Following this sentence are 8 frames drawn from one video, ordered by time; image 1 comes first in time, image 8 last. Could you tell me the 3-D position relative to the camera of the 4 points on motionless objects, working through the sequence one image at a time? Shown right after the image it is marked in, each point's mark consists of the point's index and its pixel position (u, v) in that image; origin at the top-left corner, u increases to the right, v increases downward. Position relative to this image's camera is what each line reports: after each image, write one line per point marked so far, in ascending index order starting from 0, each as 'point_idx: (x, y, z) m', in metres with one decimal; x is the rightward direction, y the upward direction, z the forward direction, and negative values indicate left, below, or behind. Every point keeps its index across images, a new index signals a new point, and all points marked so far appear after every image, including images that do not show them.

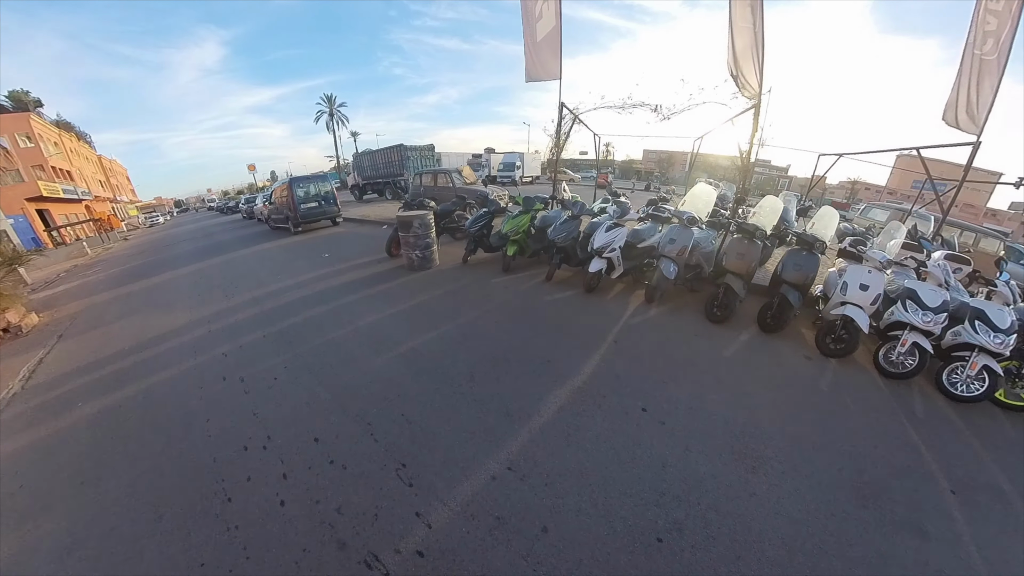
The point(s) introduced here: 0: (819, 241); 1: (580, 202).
0: (+4.6, +0.6, +5.1) m
1: (+1.1, +1.4, +4.9) m
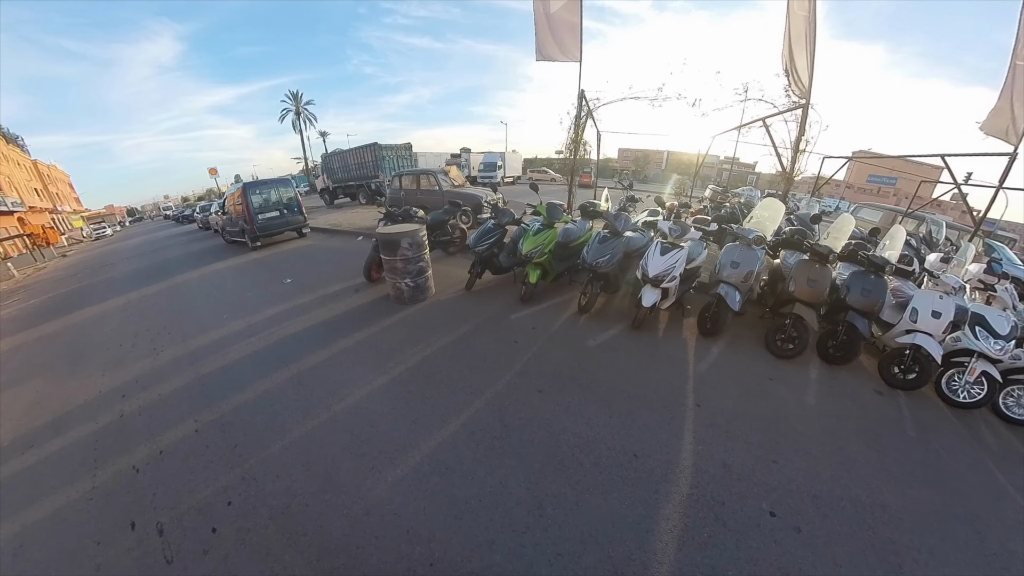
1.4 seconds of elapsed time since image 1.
0: (+5.0, +0.3, +4.4) m
1: (+1.4, +0.9, +4.0) m
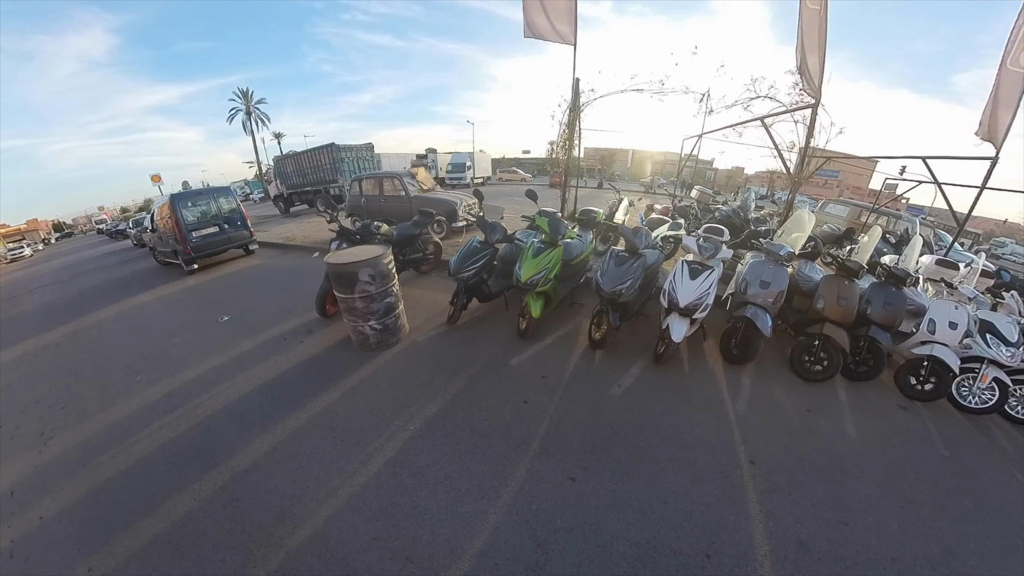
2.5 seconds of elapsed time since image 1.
0: (+5.0, +0.2, +4.1) m
1: (+1.4, +0.6, +3.4) m
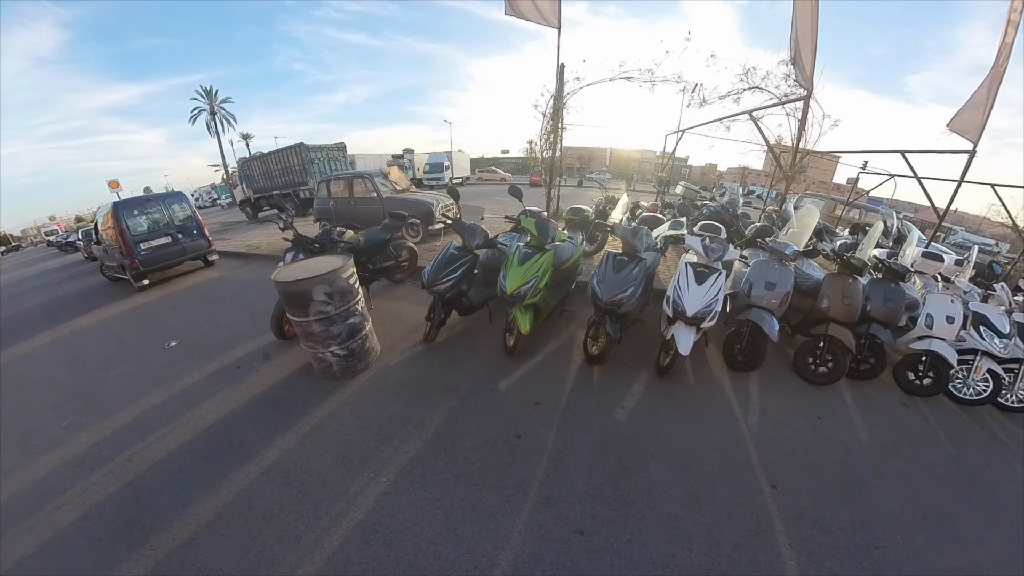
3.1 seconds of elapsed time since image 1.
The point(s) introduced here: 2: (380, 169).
0: (+4.8, +0.2, +3.9) m
1: (+1.2, +0.6, +3.1) m
2: (-3.0, +2.7, +7.3) m
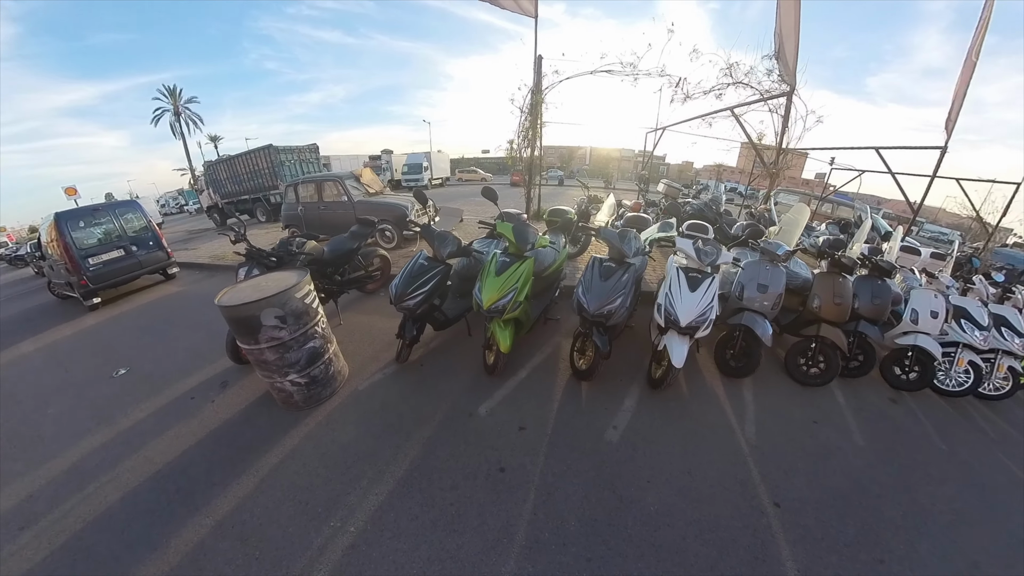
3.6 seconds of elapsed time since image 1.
0: (+4.6, +0.3, +3.9) m
1: (+1.0, +0.5, +2.9) m
2: (-3.4, +2.5, +6.9) m
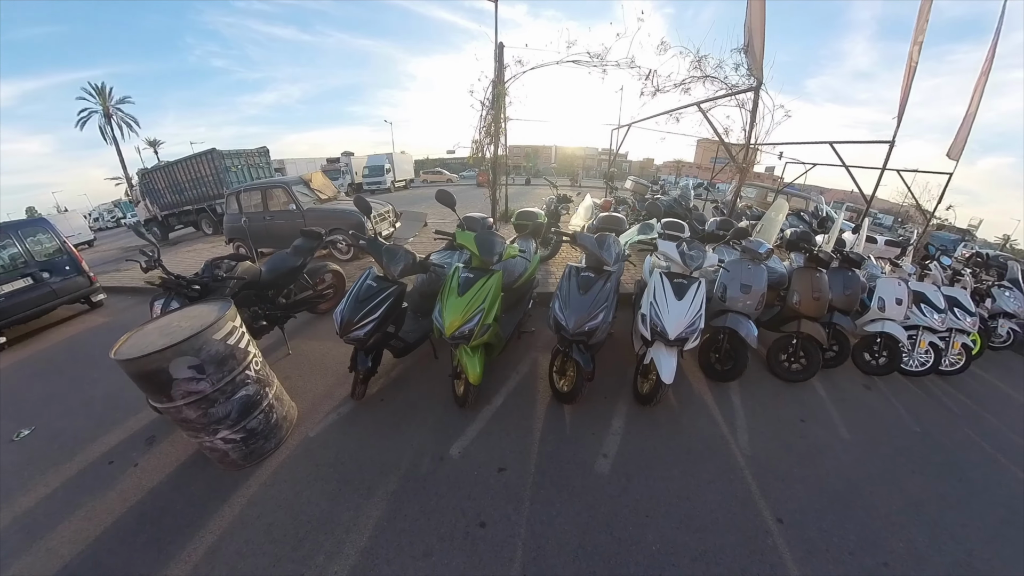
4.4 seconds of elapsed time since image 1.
0: (+4.2, +0.4, +3.9) m
1: (+0.8, +0.4, +2.7) m
2: (-4.1, +2.2, +6.3) m
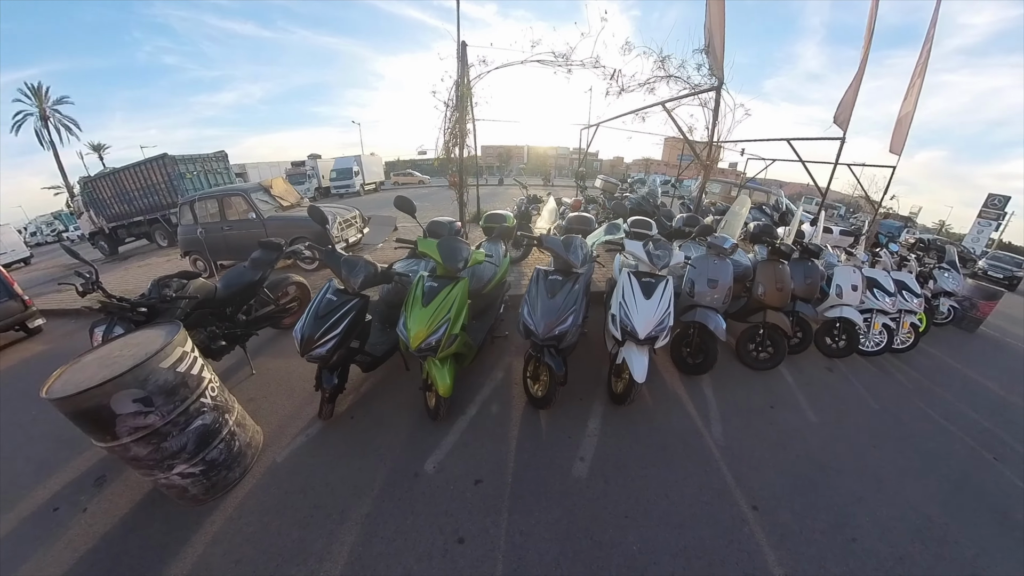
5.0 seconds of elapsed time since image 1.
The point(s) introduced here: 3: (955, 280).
0: (+3.9, +0.5, +4.1) m
1: (+0.5, +0.4, +2.7) m
2: (-4.6, +1.9, +6.0) m
3: (+7.4, +0.1, +5.4) m
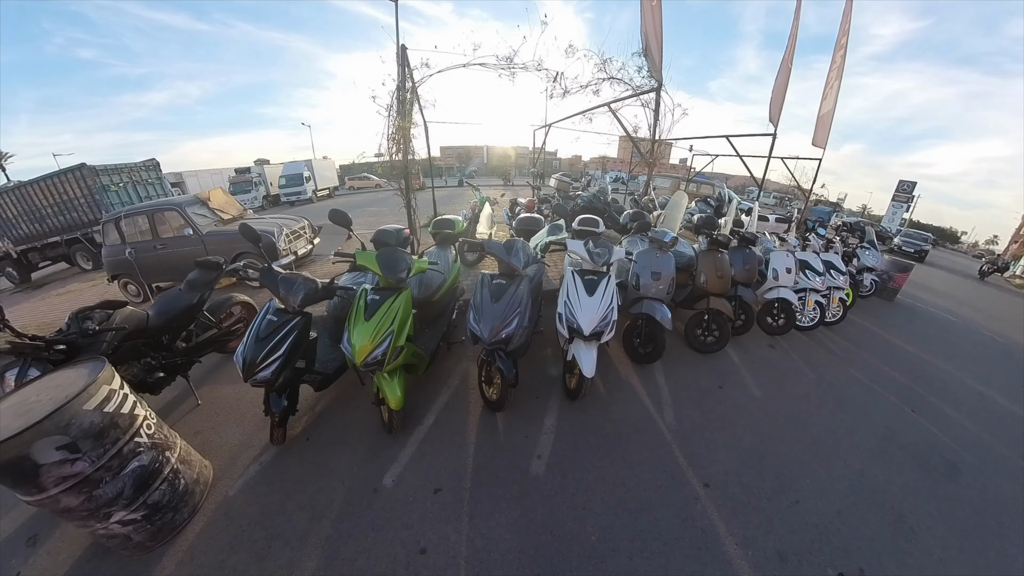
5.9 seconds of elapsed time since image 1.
0: (+3.3, +0.8, +4.5) m
1: (+0.1, +0.4, +2.8) m
2: (-5.4, +1.6, +5.6) m
3: (+6.7, +0.6, +6.1) m
